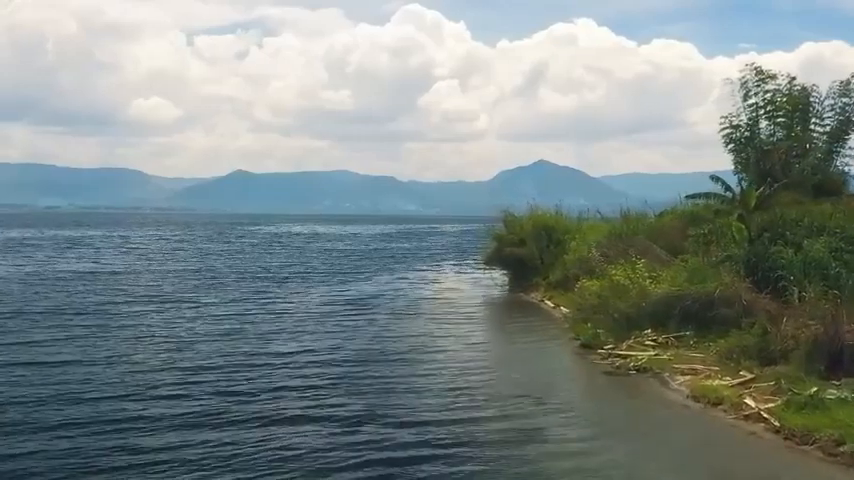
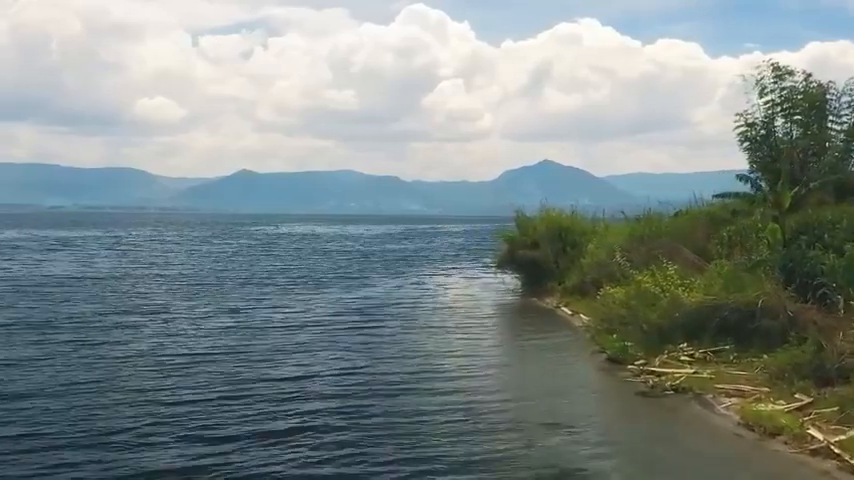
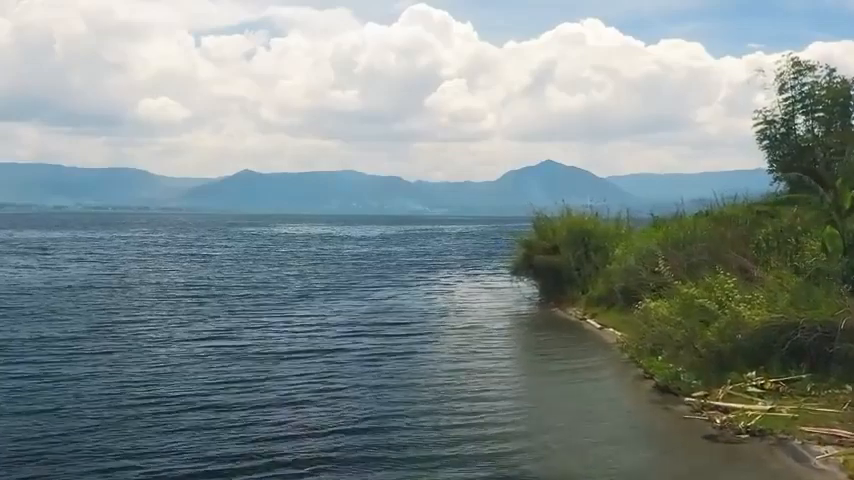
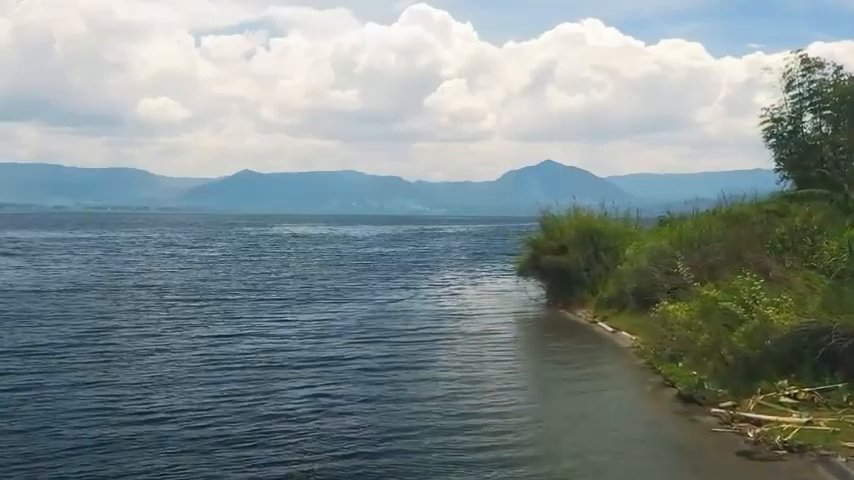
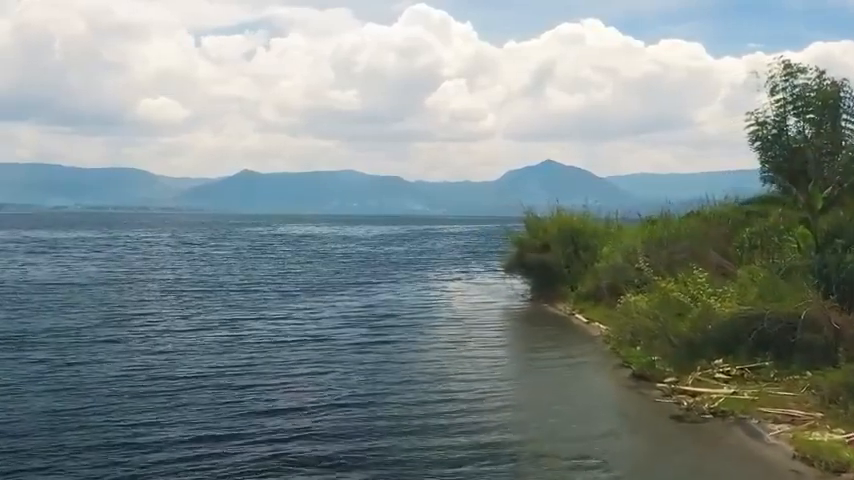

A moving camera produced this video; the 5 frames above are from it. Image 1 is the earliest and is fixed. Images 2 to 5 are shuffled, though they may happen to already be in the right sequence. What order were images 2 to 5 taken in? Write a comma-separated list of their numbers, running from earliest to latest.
2, 5, 3, 4
